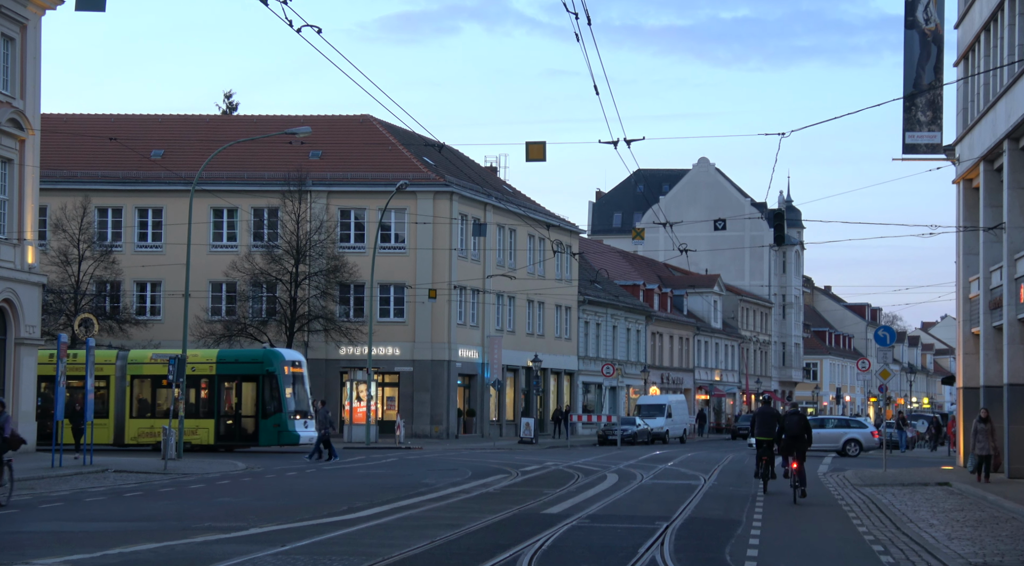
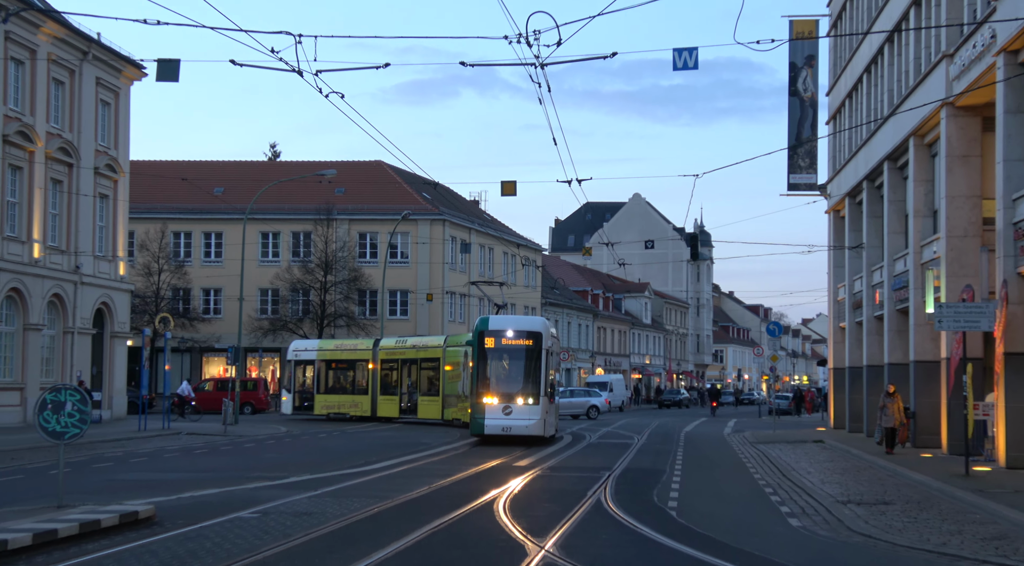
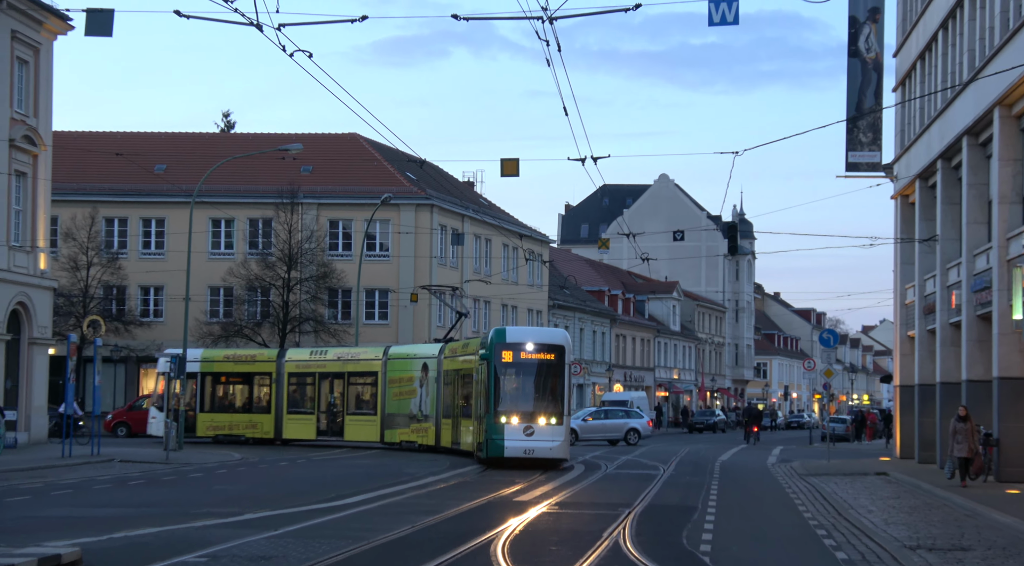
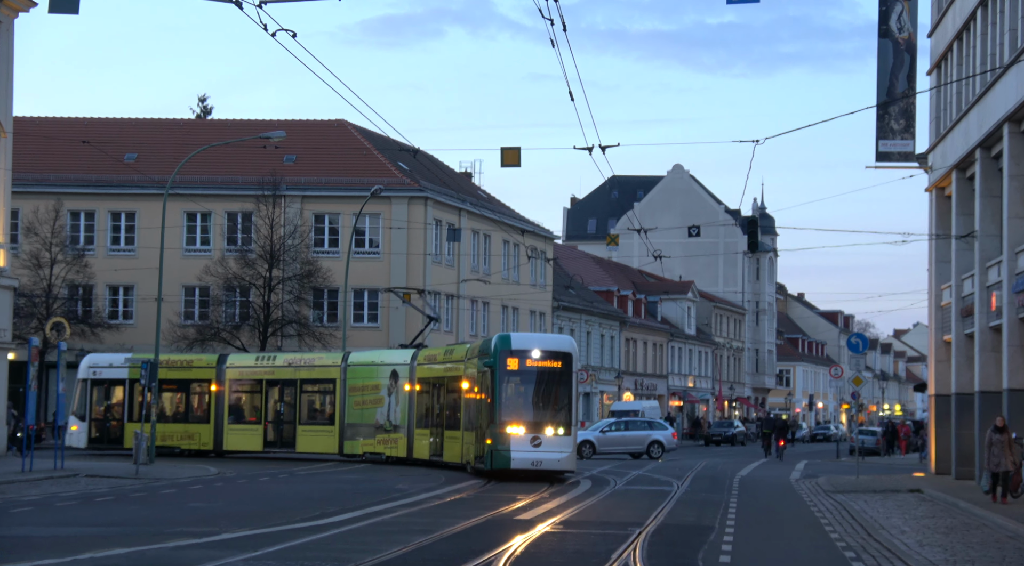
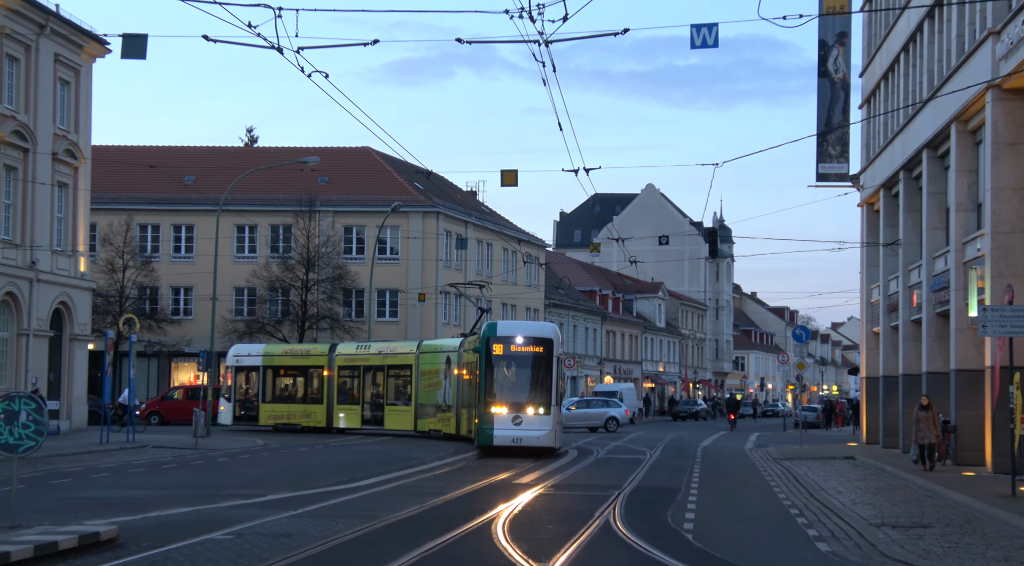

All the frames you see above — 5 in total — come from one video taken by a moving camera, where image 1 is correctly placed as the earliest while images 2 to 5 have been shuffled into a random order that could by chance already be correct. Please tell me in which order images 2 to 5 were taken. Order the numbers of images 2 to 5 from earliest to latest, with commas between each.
4, 3, 5, 2
